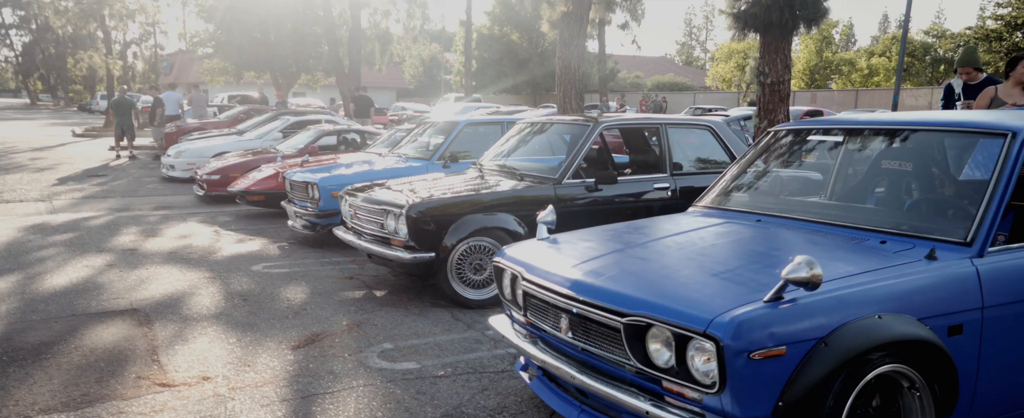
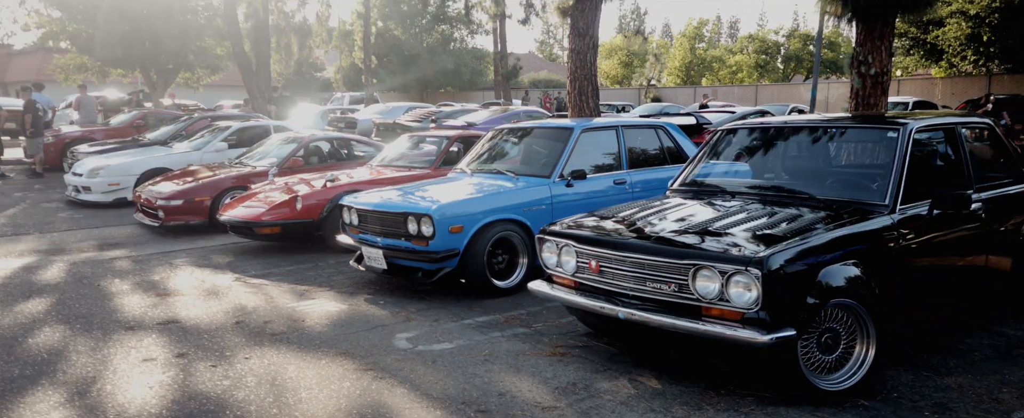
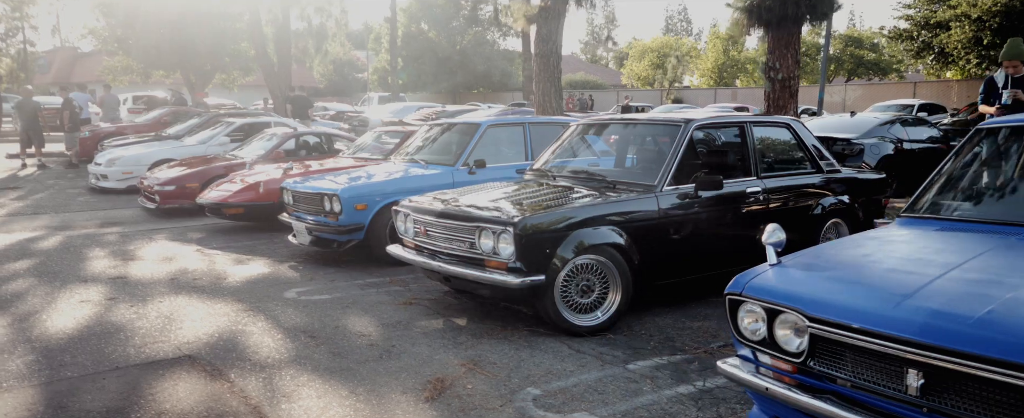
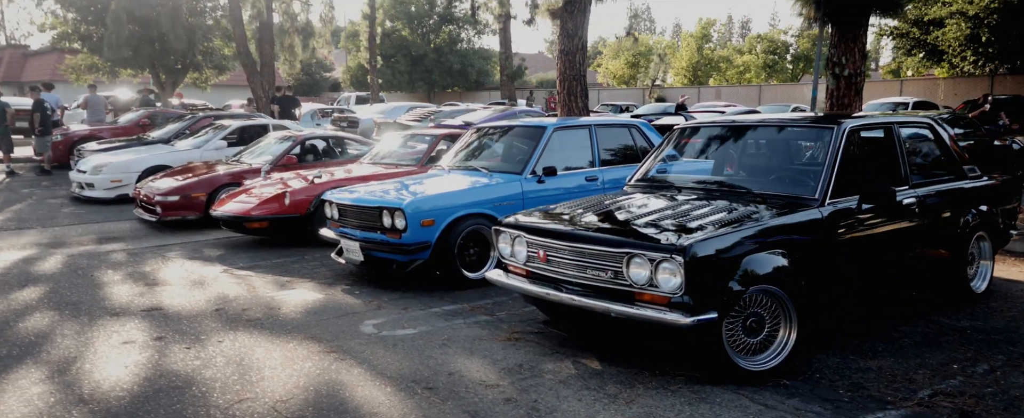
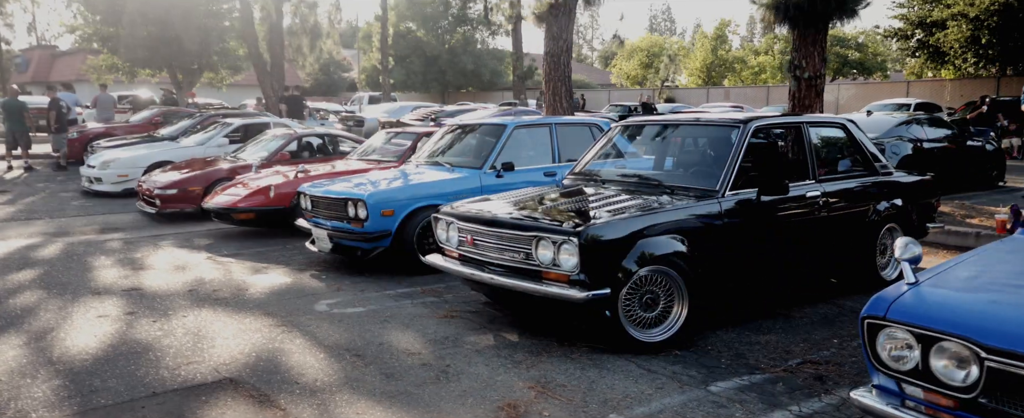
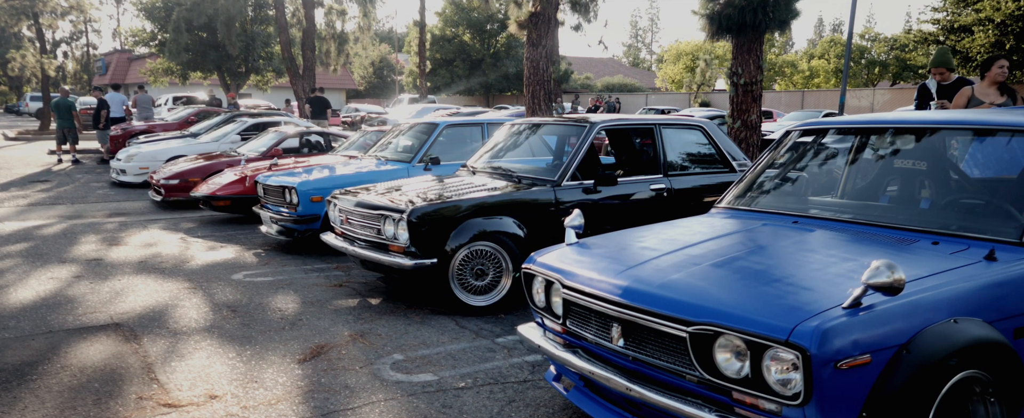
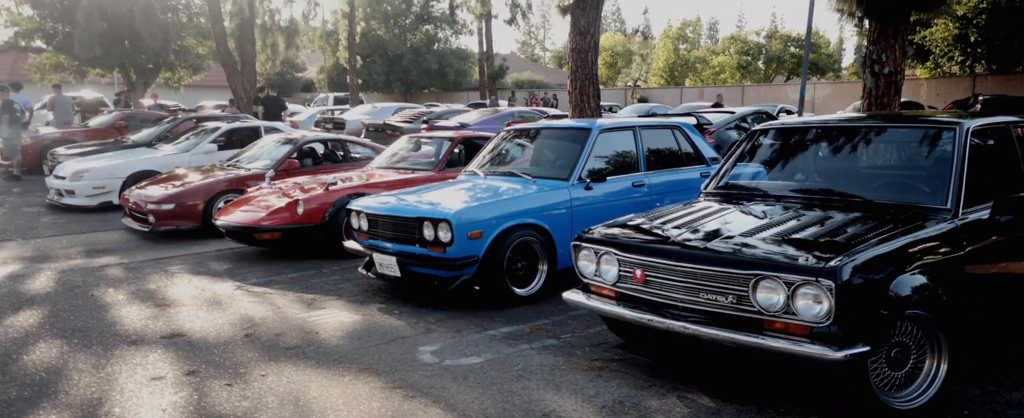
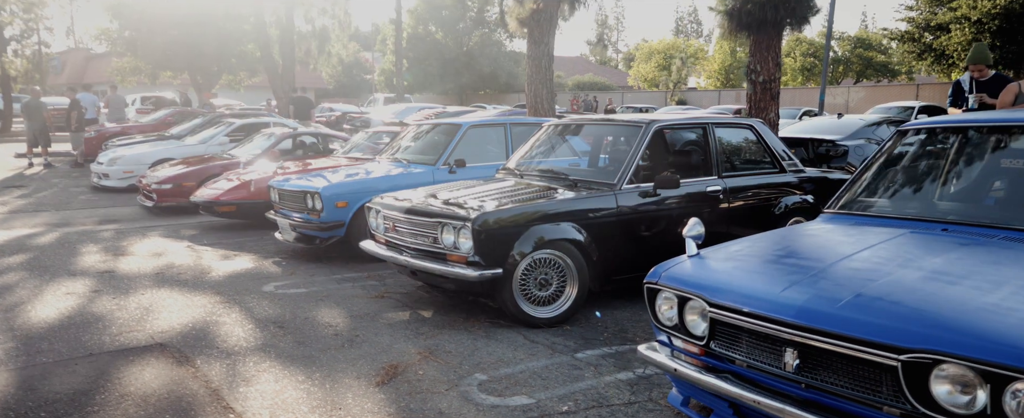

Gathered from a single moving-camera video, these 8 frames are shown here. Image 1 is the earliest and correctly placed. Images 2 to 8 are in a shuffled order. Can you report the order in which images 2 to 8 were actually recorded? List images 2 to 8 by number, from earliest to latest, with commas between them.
6, 8, 3, 5, 4, 2, 7
